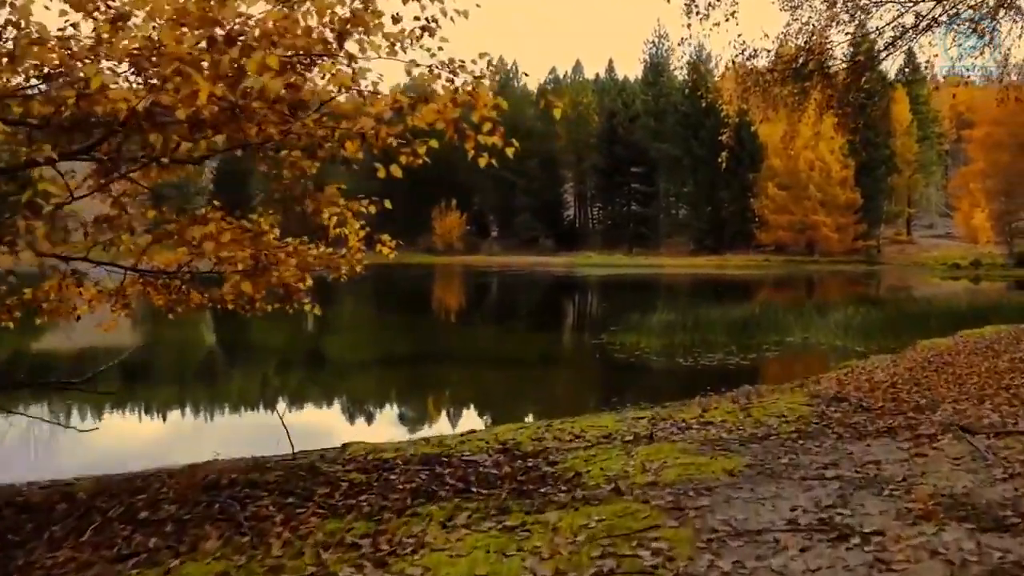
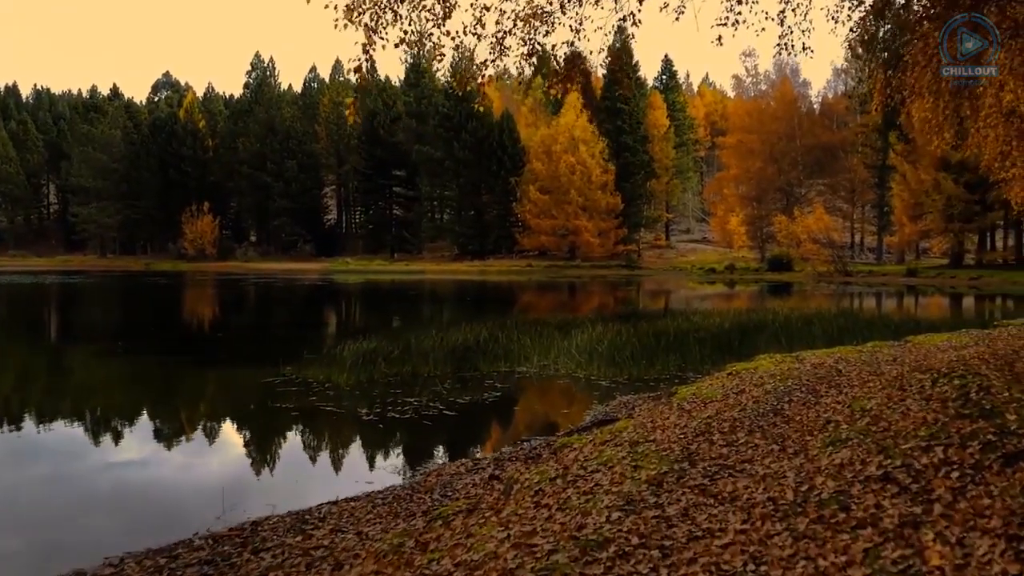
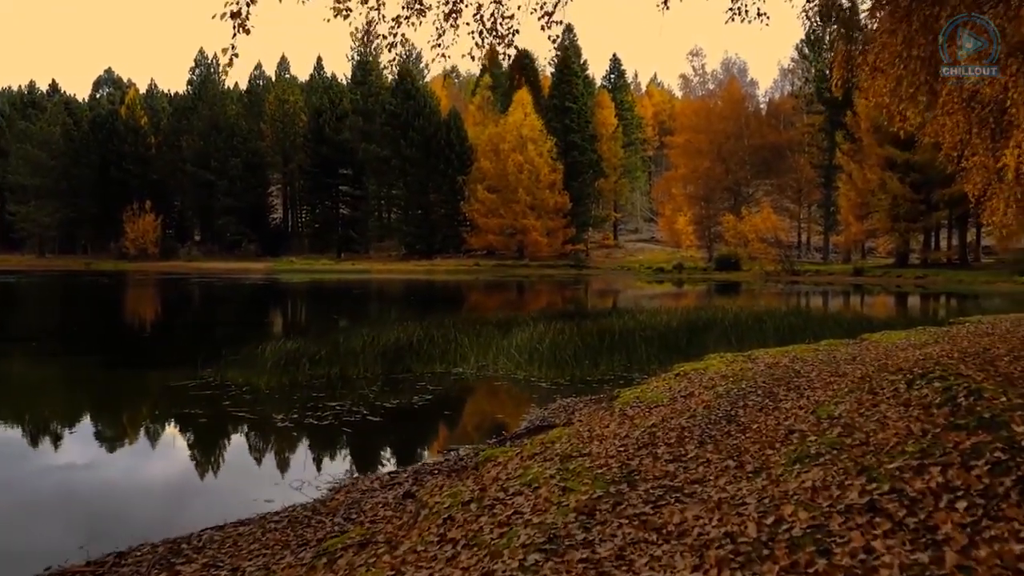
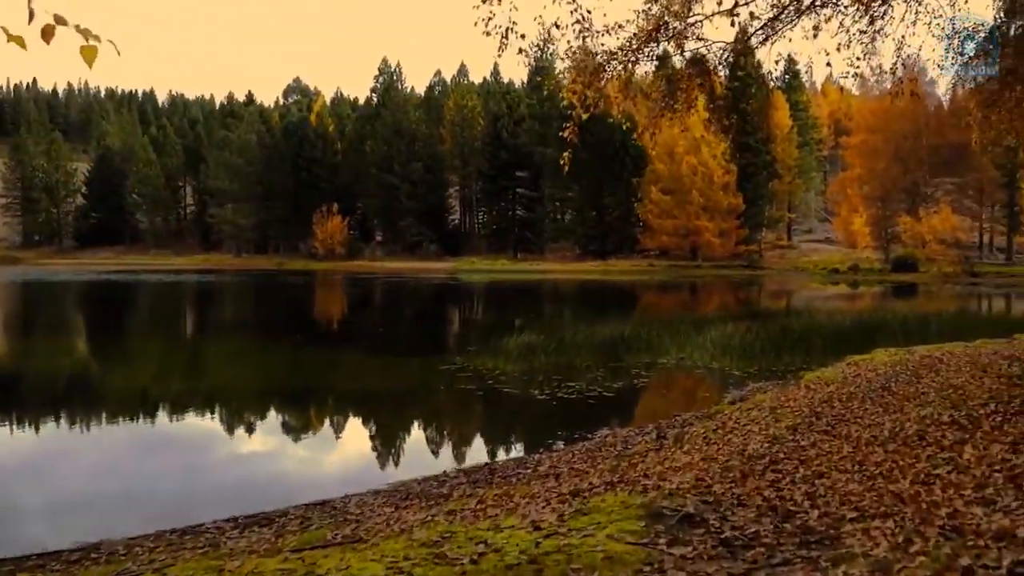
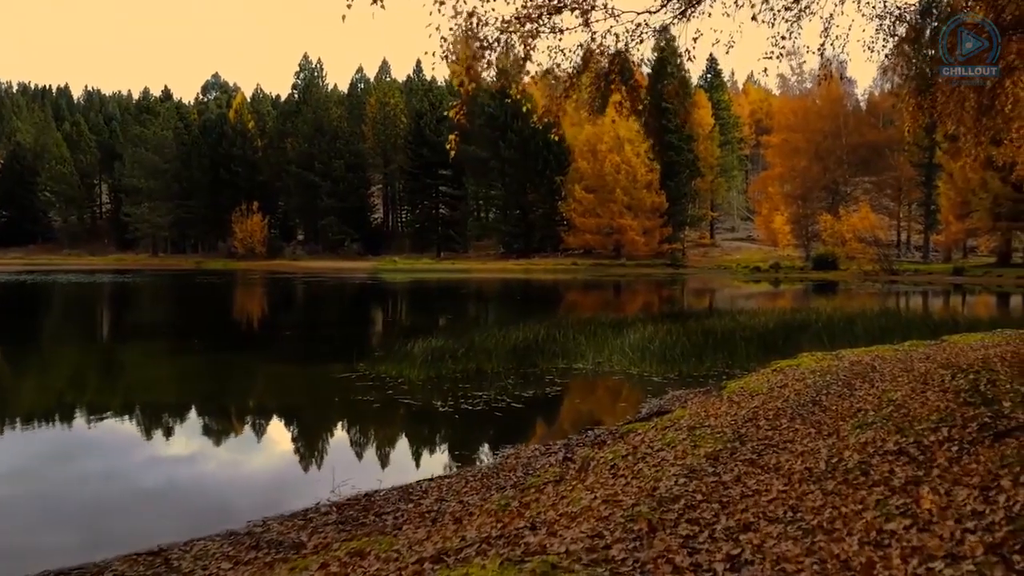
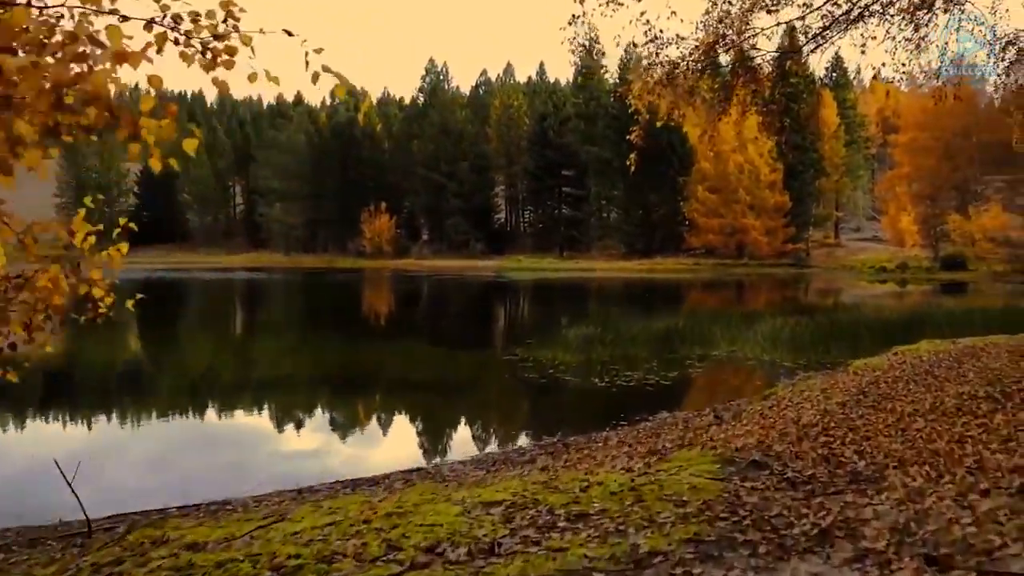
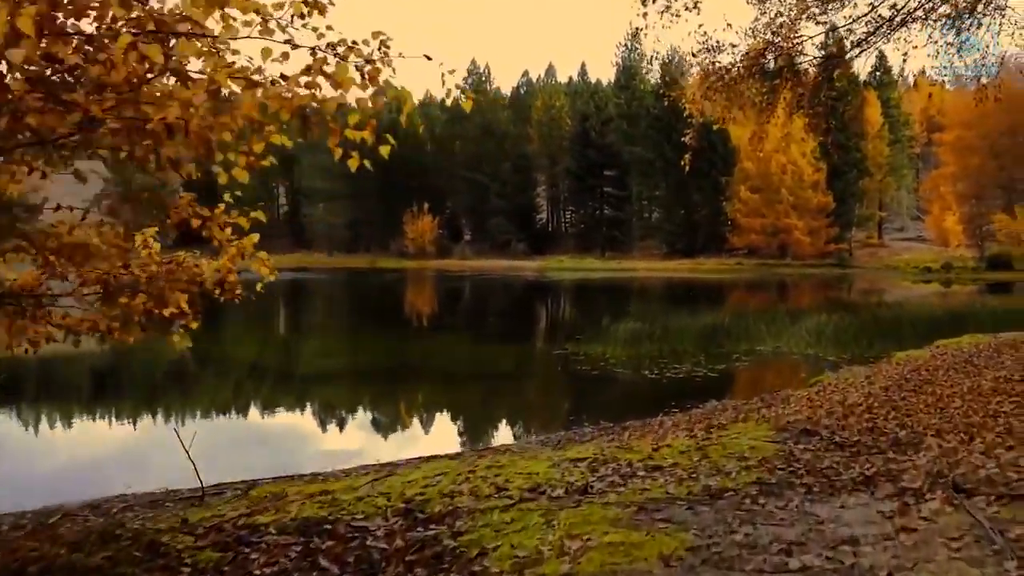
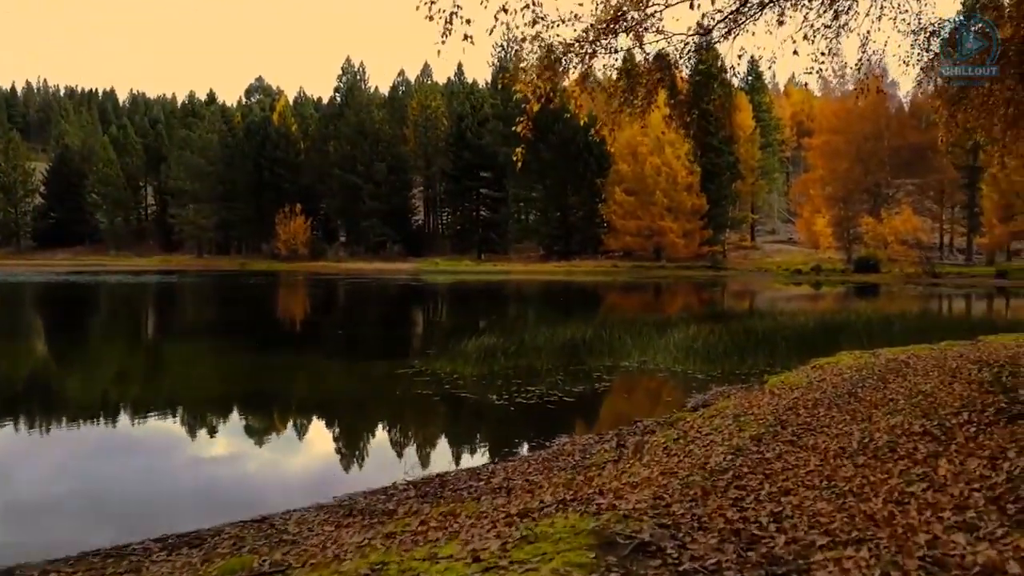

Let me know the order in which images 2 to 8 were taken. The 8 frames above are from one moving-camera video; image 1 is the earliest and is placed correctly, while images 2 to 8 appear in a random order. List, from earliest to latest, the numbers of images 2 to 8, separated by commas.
7, 6, 4, 8, 5, 2, 3
